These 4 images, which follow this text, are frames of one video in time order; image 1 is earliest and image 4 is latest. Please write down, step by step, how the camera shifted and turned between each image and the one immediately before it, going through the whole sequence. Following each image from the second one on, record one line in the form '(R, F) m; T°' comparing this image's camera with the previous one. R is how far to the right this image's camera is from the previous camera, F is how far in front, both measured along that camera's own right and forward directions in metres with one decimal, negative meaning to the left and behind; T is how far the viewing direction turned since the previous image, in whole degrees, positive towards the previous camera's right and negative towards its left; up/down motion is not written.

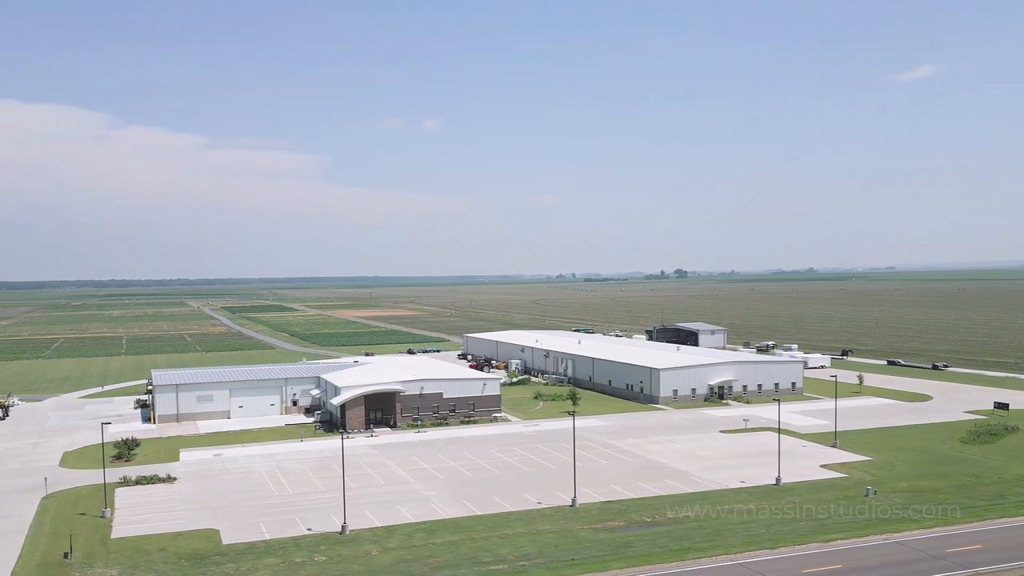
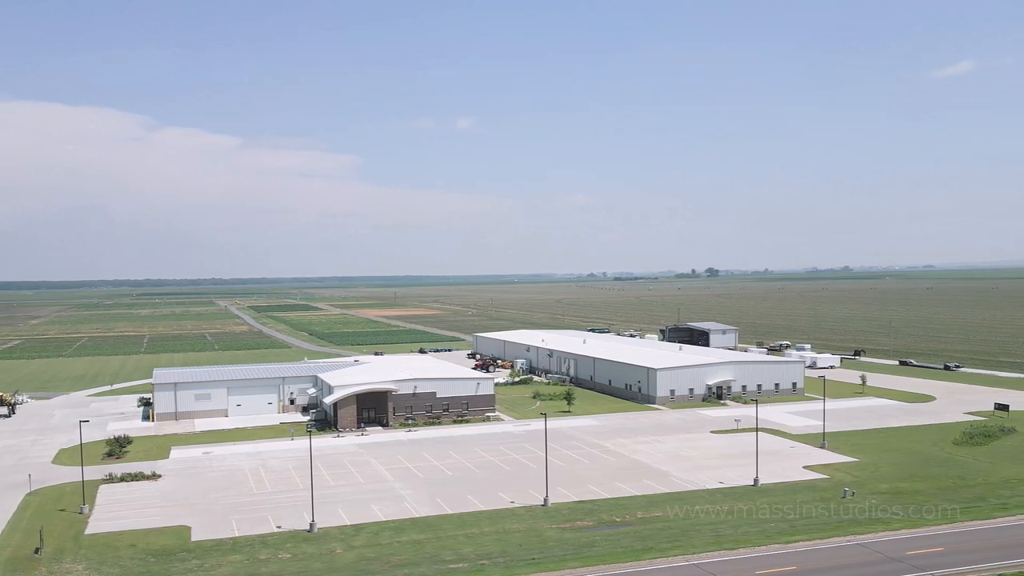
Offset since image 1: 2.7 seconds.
(+1.8, -0.1) m; -1°
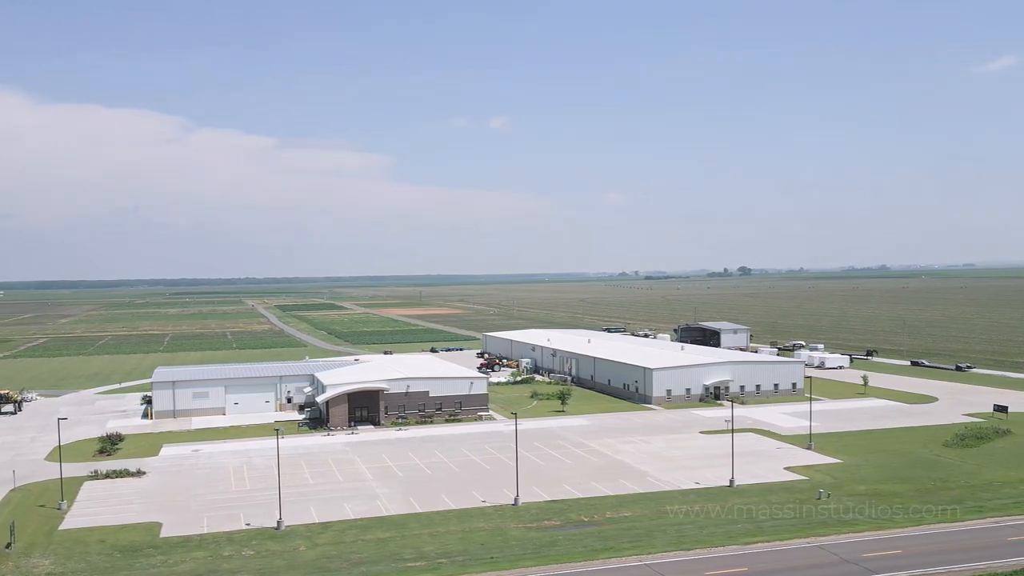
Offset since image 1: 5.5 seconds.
(+1.9, -0.1) m; -1°
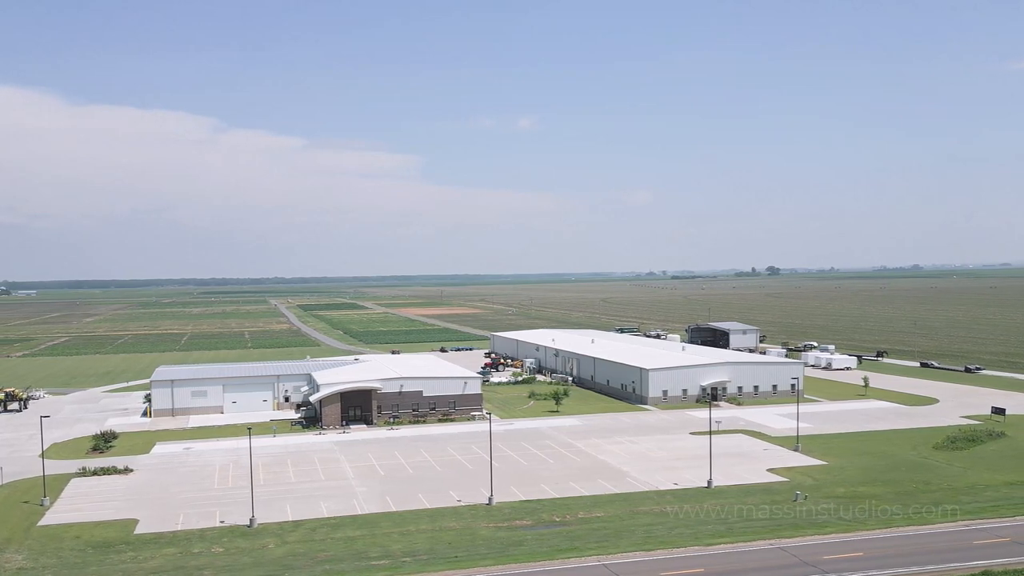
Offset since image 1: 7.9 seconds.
(+1.7, -0.2) m; -1°
